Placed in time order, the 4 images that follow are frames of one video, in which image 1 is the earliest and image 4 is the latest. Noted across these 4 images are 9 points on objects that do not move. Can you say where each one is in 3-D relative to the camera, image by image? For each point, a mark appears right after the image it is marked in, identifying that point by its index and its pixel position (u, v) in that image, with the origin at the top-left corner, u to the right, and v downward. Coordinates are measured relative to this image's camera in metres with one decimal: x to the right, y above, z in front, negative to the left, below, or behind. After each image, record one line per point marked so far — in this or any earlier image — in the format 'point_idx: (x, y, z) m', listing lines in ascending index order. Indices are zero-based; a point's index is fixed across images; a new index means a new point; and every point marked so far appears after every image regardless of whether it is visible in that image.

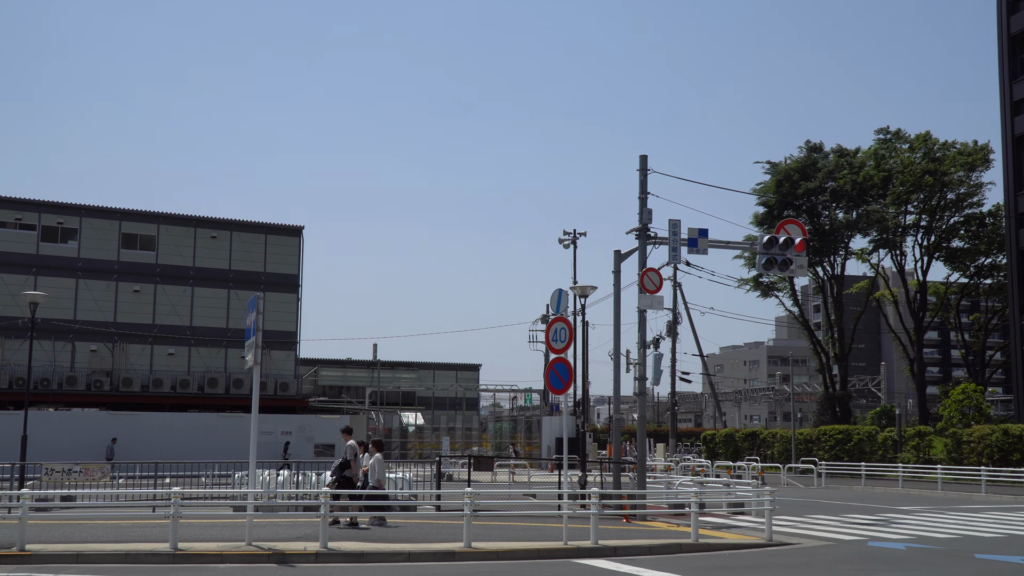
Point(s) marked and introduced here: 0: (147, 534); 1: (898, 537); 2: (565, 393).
0: (-5.6, -3.9, +14.6) m
1: (+5.7, -3.7, +13.9) m
2: (+0.8, -1.6, +14.0) m
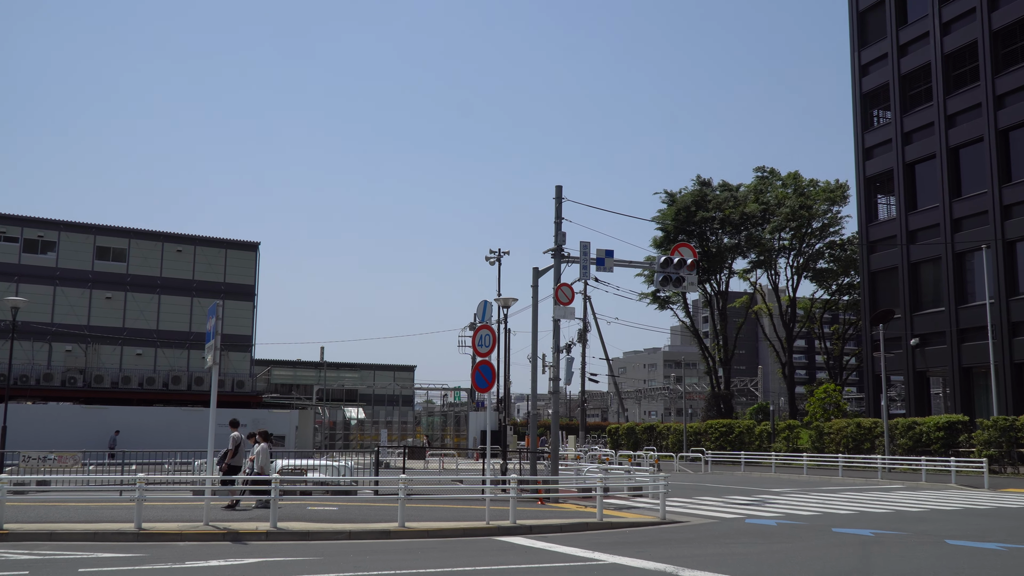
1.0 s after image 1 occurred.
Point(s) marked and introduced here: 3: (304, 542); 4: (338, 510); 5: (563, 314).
0: (-6.9, -4.0, +16.4) m
1: (+4.5, -3.9, +16.3) m
2: (-0.4, -1.8, +16.1) m
3: (-3.1, -3.8, +14.1) m
4: (-3.1, -4.0, +16.8) m
5: (+1.0, -0.5, +18.6) m
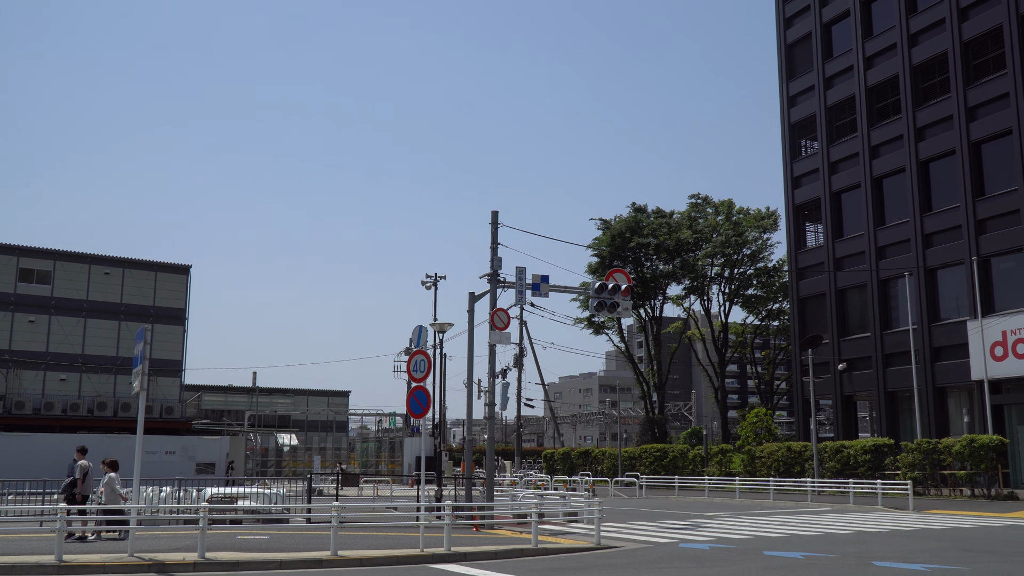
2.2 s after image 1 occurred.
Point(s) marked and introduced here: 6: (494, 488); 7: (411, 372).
0: (-8.0, -4.4, +15.8) m
1: (+3.4, -4.4, +16.4) m
2: (-1.5, -2.2, +16.0) m
3: (-4.1, -4.1, +13.7) m
4: (-4.3, -4.4, +16.5) m
5: (-0.3, -1.0, +18.6) m
6: (-0.3, -3.7, +17.2) m
7: (-1.7, -1.4, +16.2) m
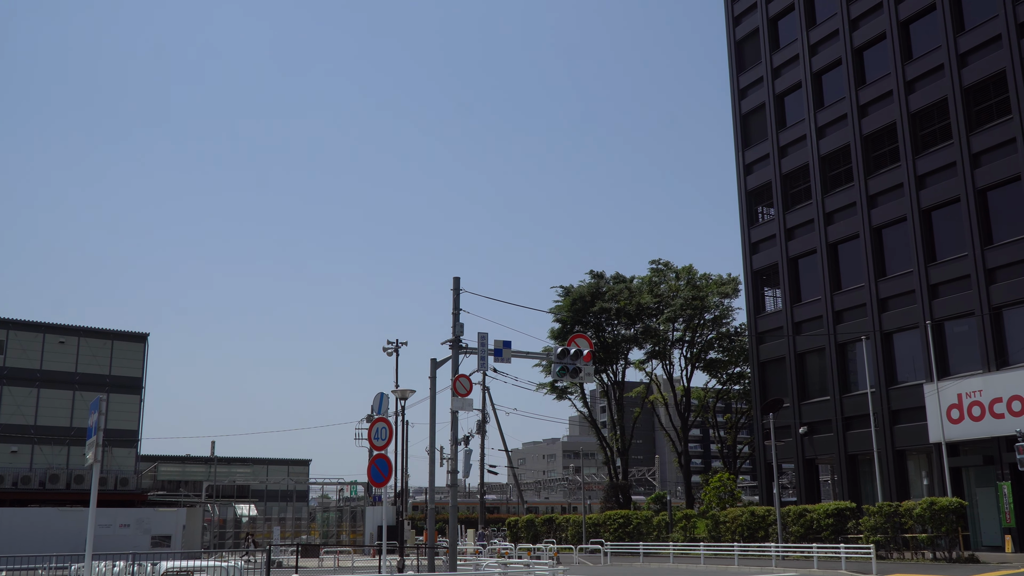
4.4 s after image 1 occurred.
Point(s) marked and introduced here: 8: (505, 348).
0: (-8.6, -5.5, +15.2) m
1: (+2.7, -5.5, +16.2) m
2: (-2.1, -3.3, +15.8) m
3: (-4.6, -5.1, +13.3) m
4: (-4.9, -5.6, +16.0) m
5: (-1.0, -2.3, +18.5) m
6: (-1.0, -4.8, +17.0) m
7: (-2.4, -2.6, +16.0) m
8: (-0.1, -1.2, +19.4) m
